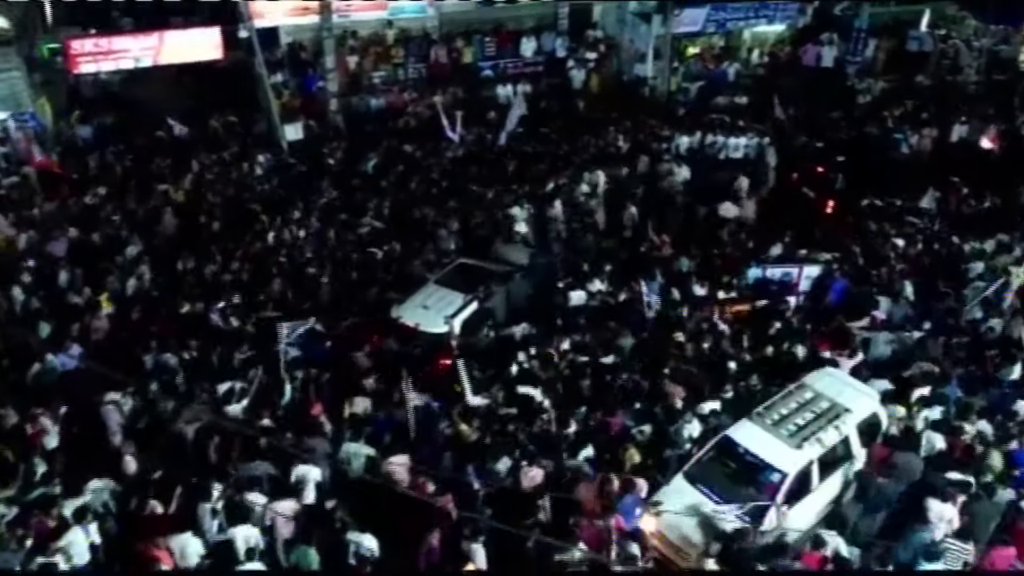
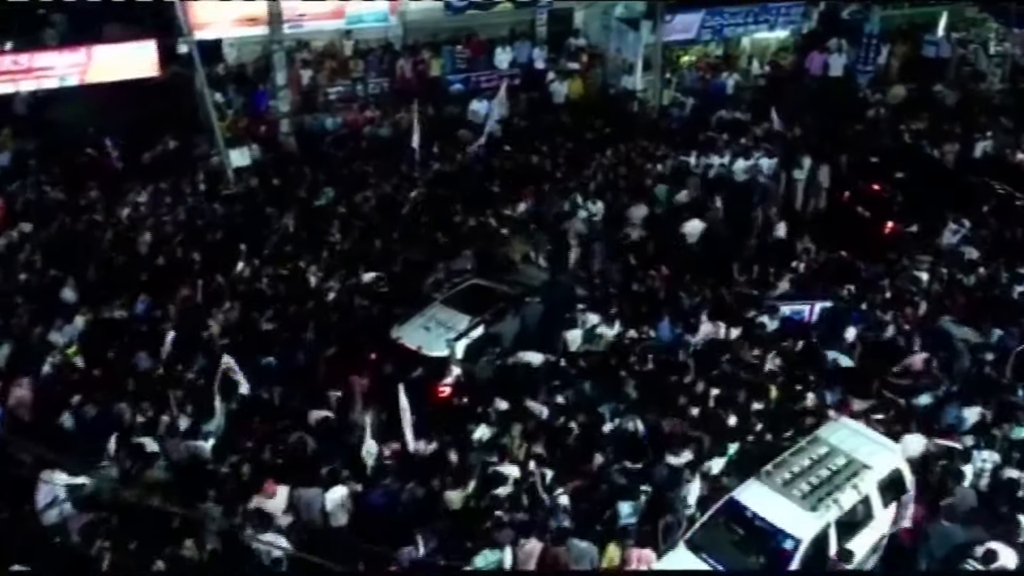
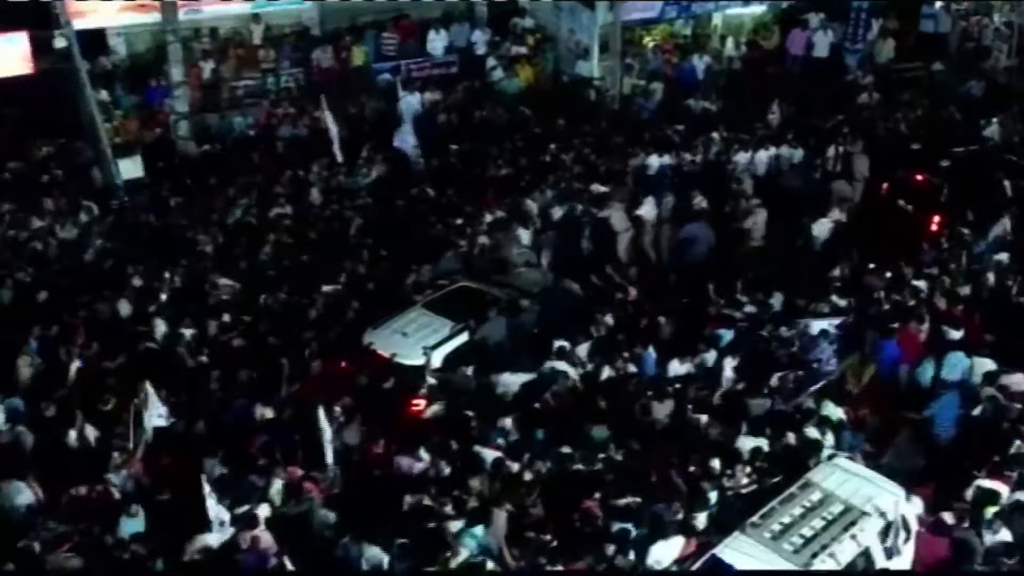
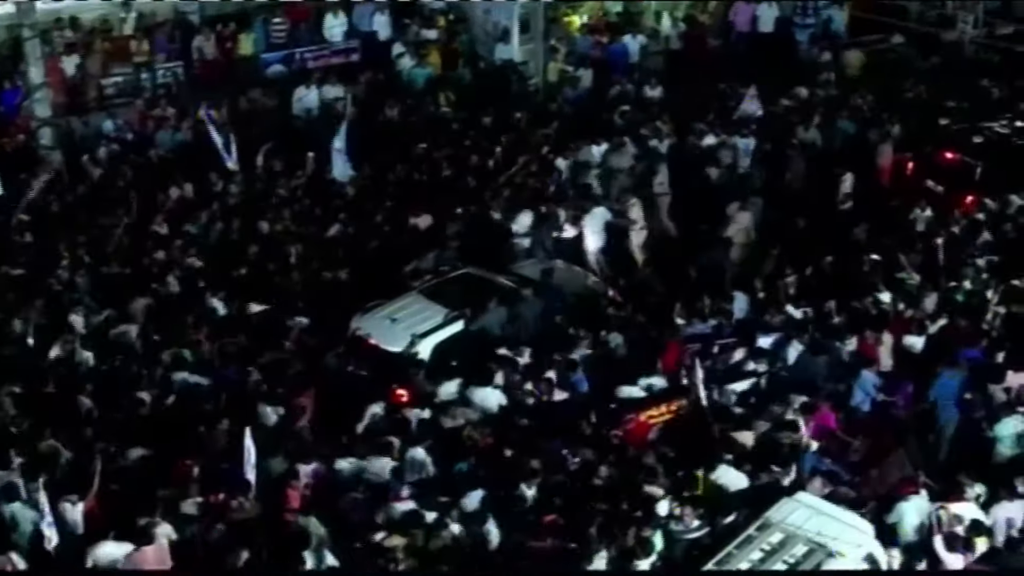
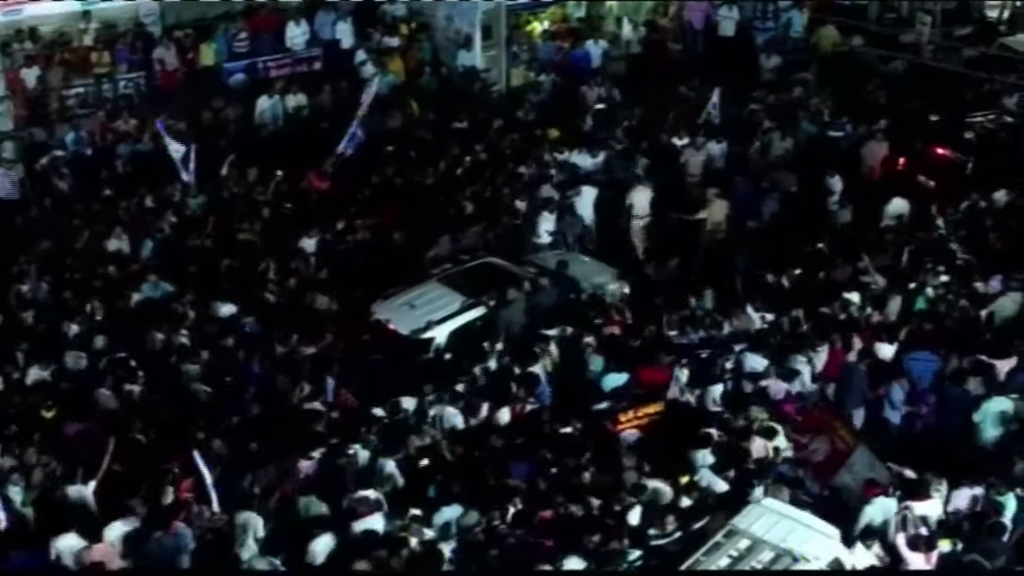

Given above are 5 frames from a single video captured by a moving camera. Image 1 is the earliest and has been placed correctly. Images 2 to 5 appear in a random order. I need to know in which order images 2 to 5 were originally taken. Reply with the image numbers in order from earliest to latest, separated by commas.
2, 3, 4, 5
